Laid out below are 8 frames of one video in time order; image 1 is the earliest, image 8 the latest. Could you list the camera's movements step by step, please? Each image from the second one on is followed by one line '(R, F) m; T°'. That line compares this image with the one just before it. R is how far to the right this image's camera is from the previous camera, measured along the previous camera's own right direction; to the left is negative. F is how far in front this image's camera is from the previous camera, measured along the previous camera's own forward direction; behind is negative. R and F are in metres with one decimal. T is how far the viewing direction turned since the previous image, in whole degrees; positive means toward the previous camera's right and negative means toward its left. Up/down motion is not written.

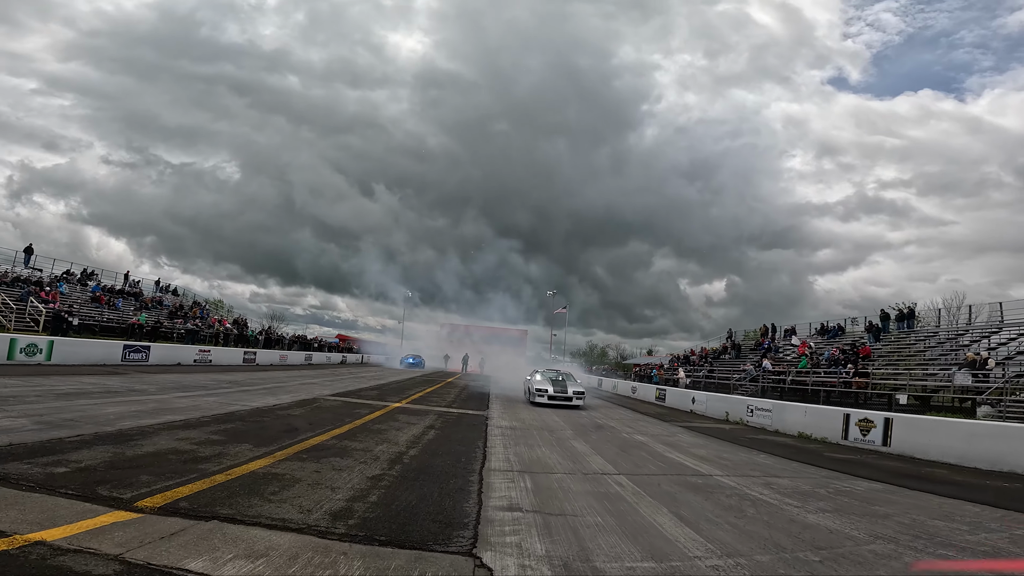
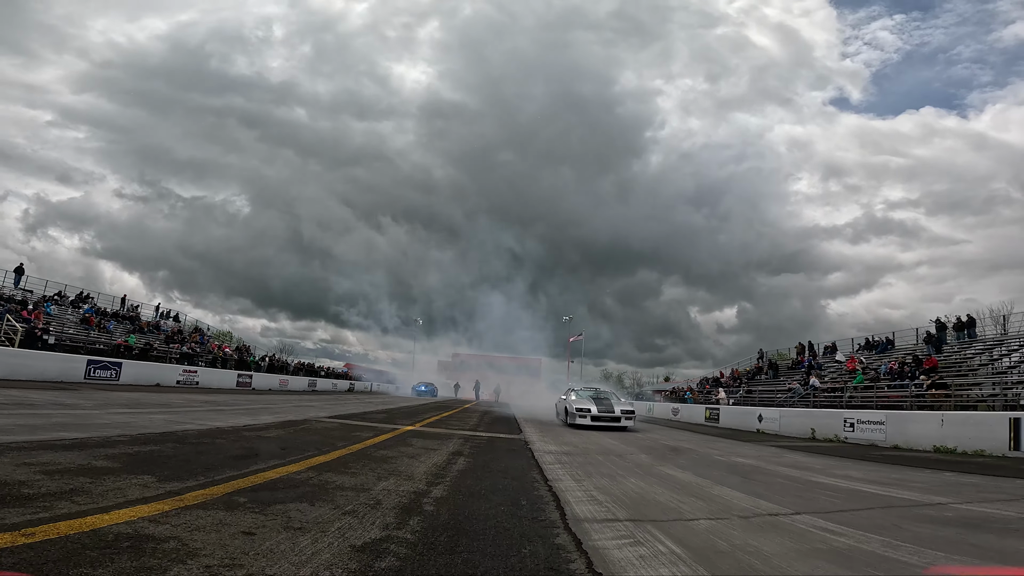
(-0.8, +3.3) m; -1°
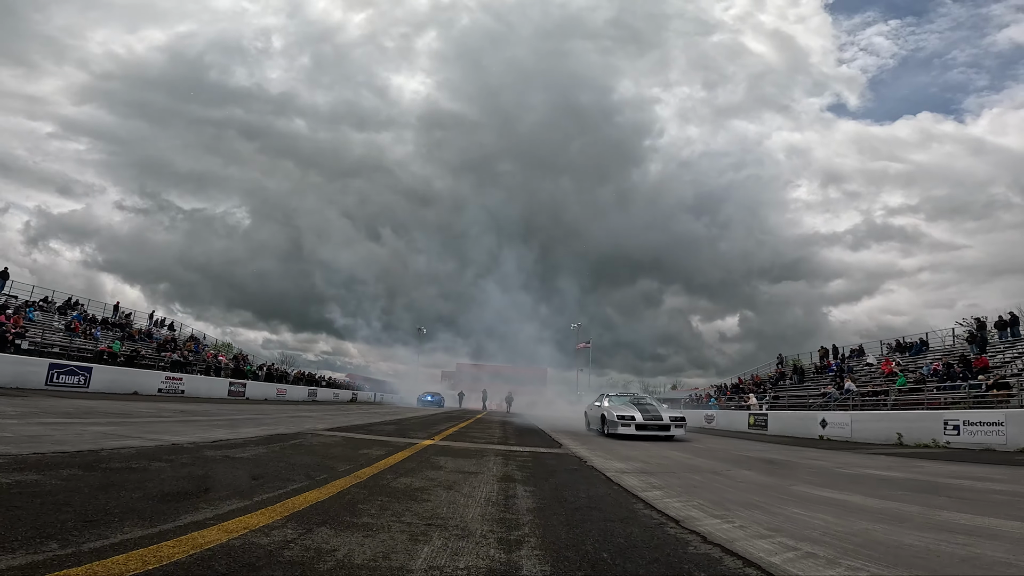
(-0.8, +2.5) m; 0°
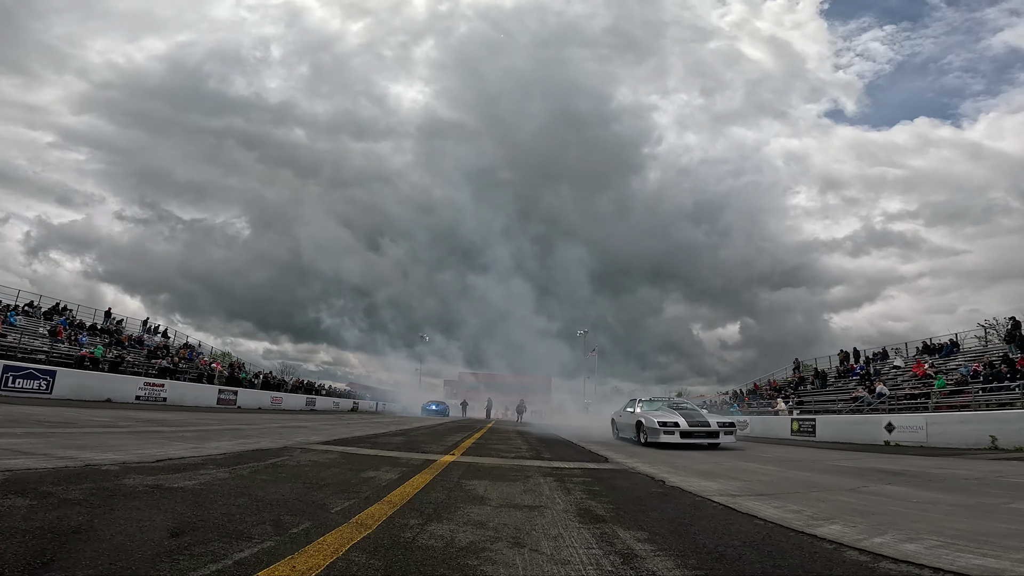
(-0.6, +2.1) m; 0°
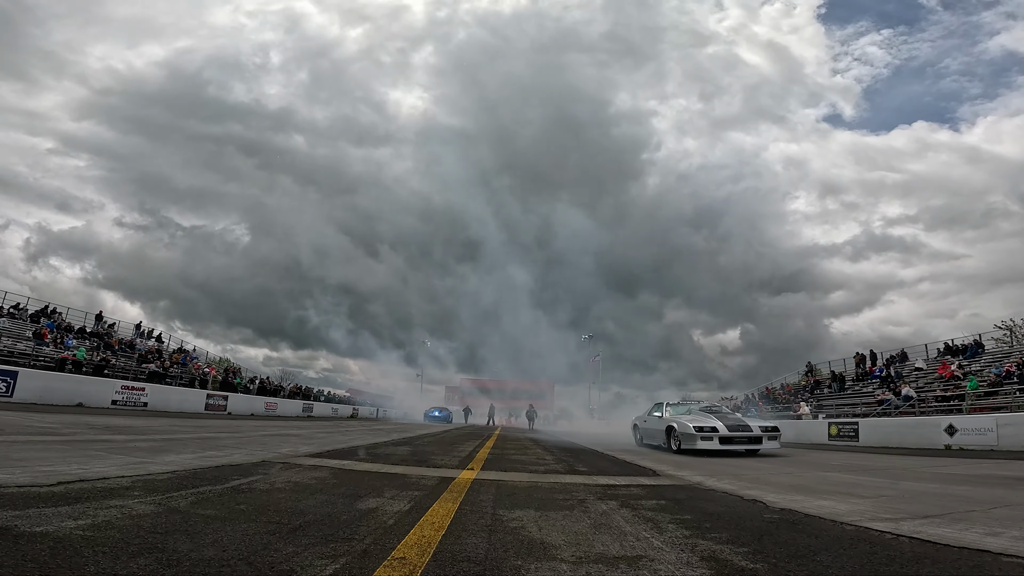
(-0.4, +1.6) m; 0°
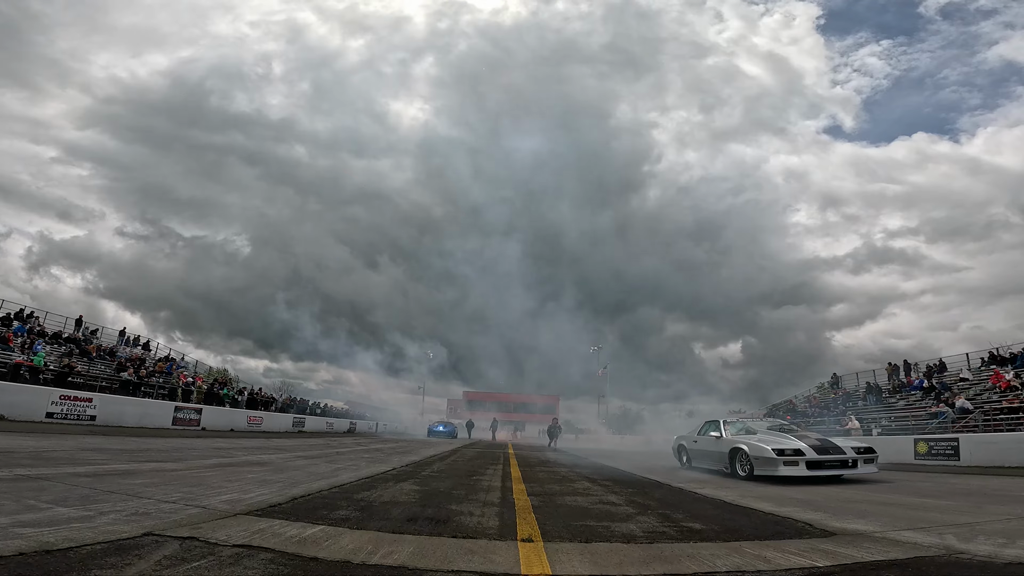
(-0.7, +3.0) m; 0°
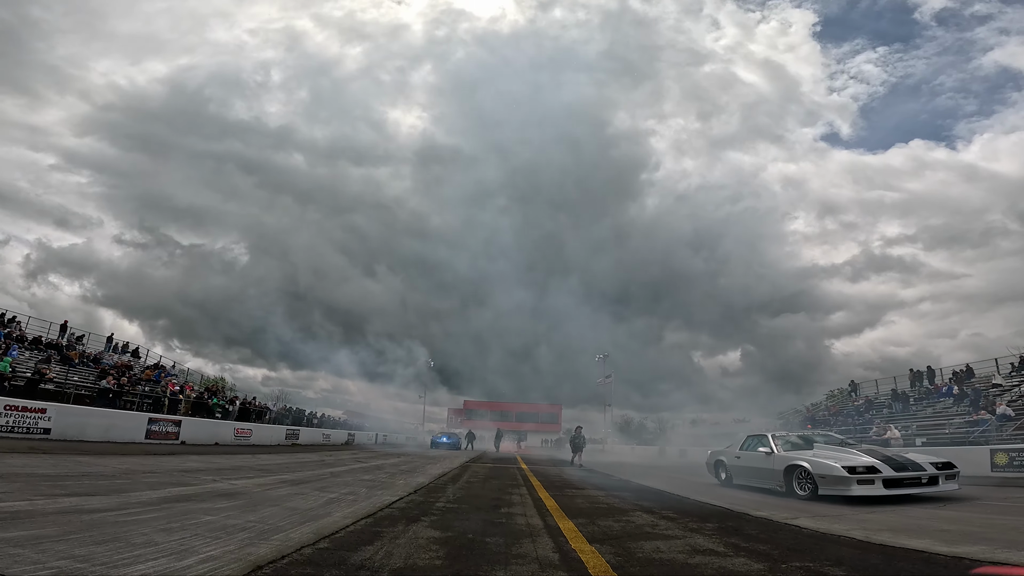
(-0.6, +2.0) m; 0°
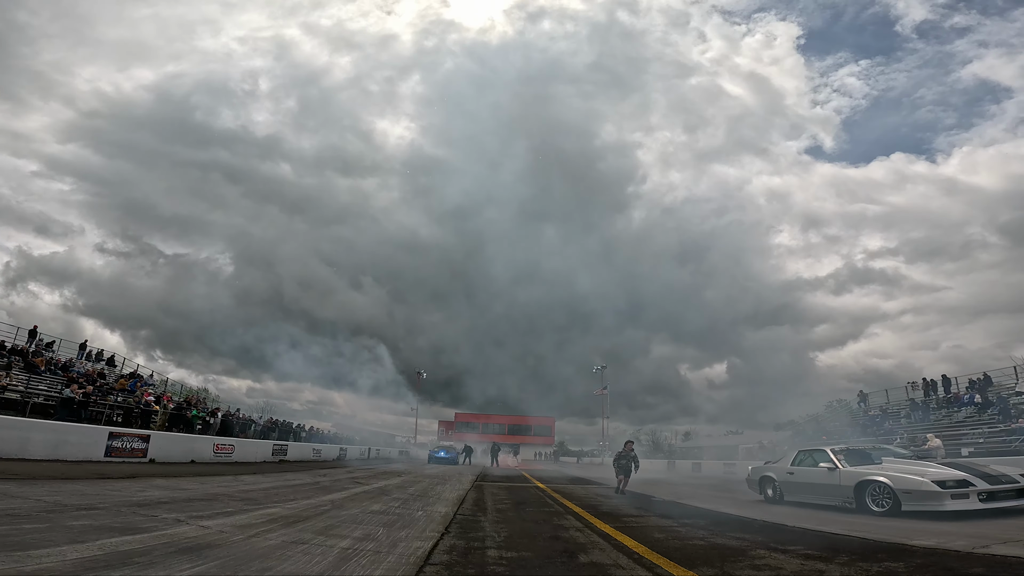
(-1.0, +2.1) m; +1°
